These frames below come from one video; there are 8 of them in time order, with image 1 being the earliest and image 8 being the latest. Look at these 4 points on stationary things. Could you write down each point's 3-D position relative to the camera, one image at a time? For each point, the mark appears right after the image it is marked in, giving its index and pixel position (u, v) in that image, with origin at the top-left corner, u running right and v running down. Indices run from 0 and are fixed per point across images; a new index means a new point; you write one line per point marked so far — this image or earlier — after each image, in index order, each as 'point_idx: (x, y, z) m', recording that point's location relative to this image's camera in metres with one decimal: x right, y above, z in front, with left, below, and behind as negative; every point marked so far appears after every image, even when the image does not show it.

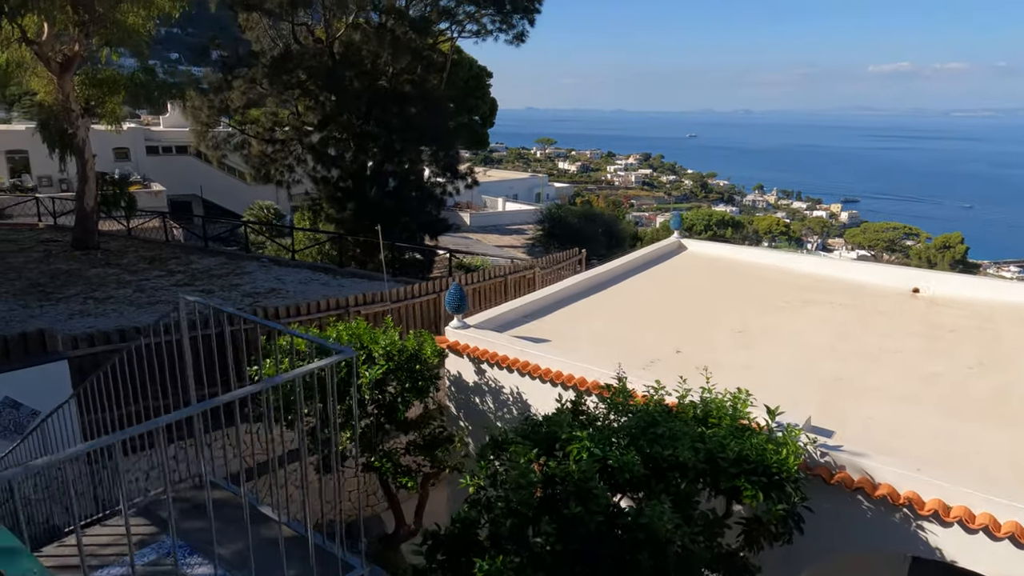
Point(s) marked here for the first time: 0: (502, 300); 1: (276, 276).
0: (-0.1, -0.2, +10.0) m
1: (-5.1, +0.3, +14.3) m
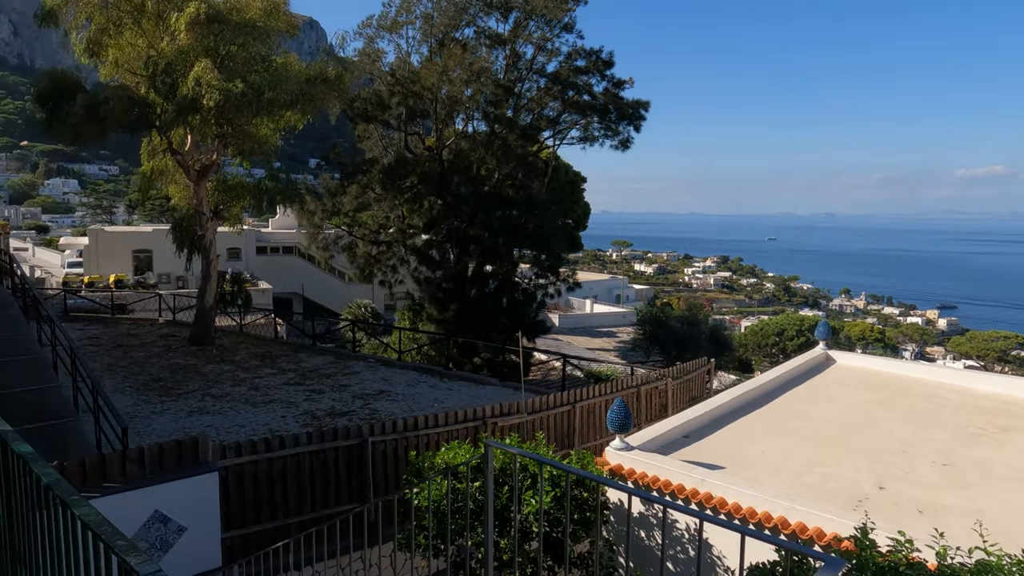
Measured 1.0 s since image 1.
0: (+1.7, -1.7, +9.2) m
1: (-2.7, -1.9, +14.1) m
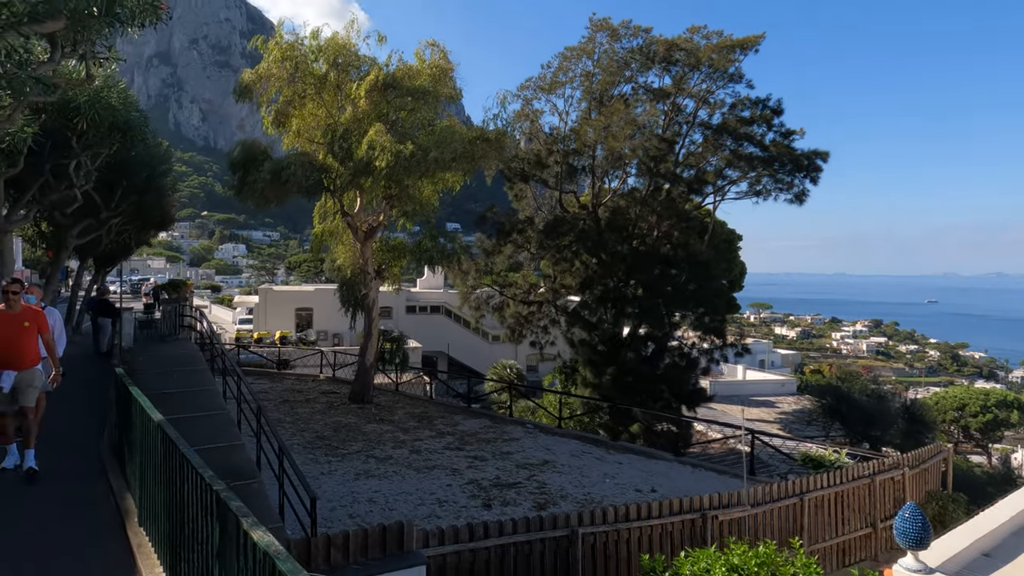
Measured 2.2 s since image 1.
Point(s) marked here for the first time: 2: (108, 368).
0: (+4.1, -2.5, +7.7) m
1: (+0.7, -3.1, +13.3) m
2: (-6.6, -1.3, +10.9) m
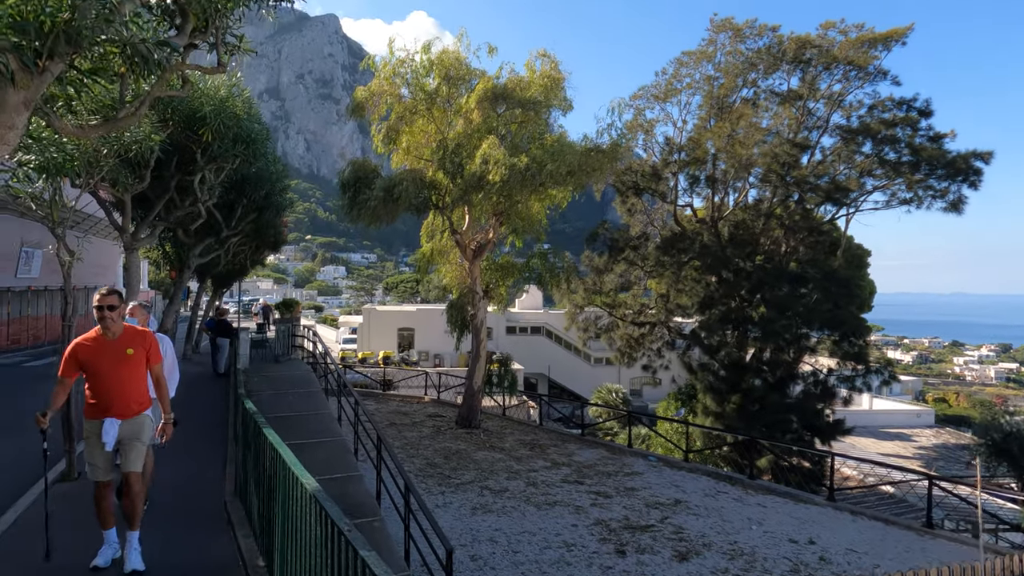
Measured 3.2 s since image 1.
0: (+5.6, -2.7, +6.0) m
1: (+2.9, -3.5, +12.1) m
2: (-4.6, -1.7, +10.7) m
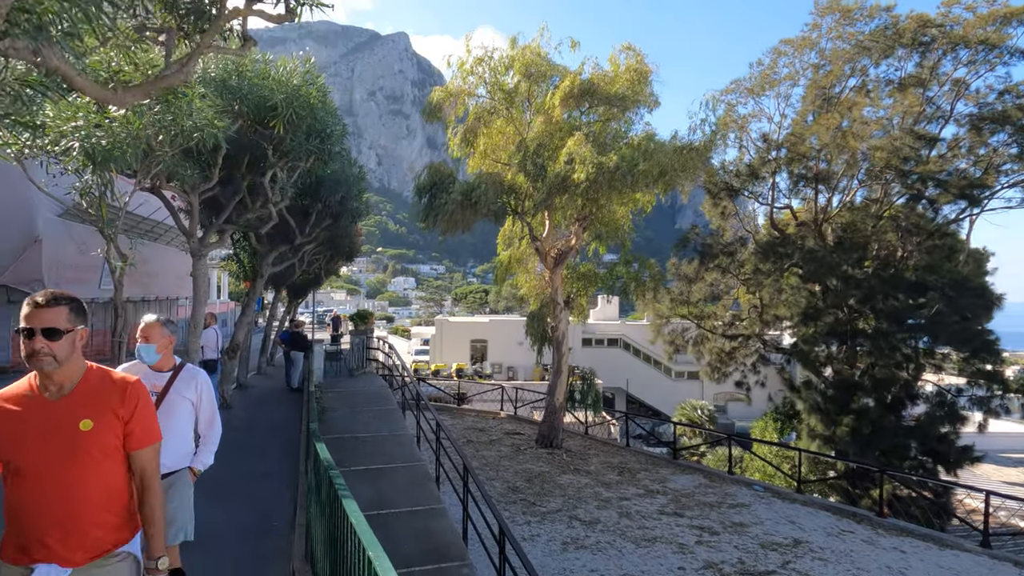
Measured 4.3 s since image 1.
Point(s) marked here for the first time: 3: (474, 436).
0: (+6.4, -2.8, +4.4) m
1: (+4.4, -3.7, +10.6) m
2: (-3.2, -1.8, +10.1) m
3: (-0.9, -3.6, +16.1) m
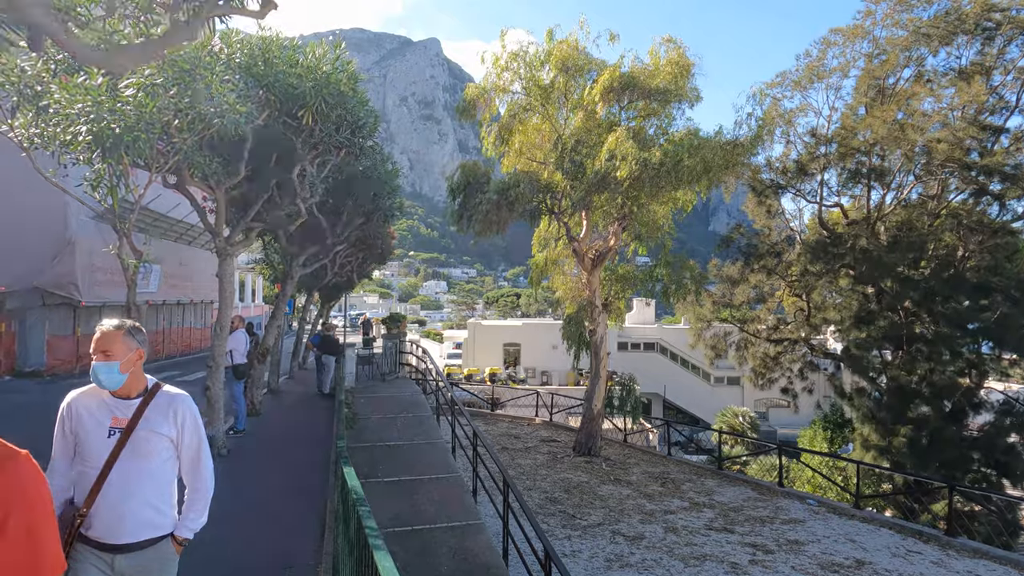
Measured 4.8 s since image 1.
0: (+6.7, -2.8, +3.6) m
1: (+5.0, -3.7, +9.9) m
2: (-2.7, -1.9, +9.8) m
3: (-0.1, -3.6, +15.7) m
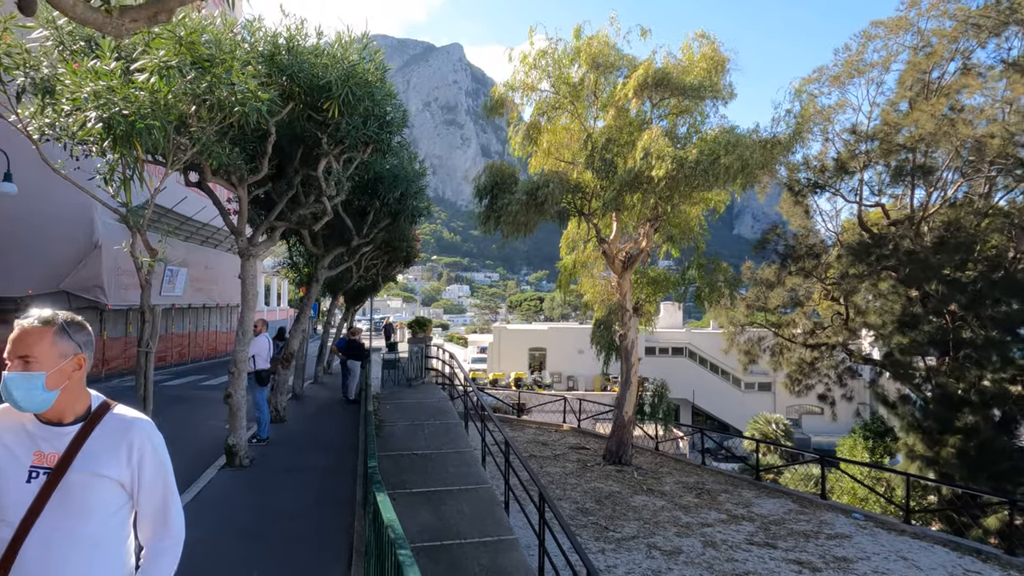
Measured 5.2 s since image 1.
0: (+7.0, -2.8, +3.0) m
1: (+5.4, -3.7, +9.4) m
2: (-2.2, -1.9, +9.5) m
3: (+0.6, -3.7, +15.3) m
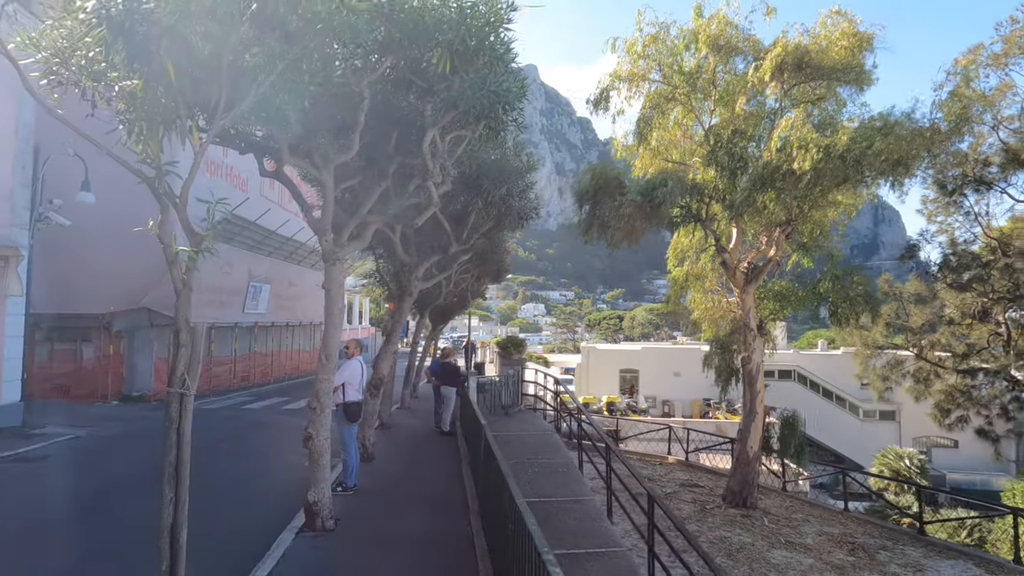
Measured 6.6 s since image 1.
0: (+7.7, -2.7, +0.7) m
1: (+6.9, -3.8, +7.1) m
2: (-0.7, -2.1, +8.2) m
3: (+2.7, -4.0, +13.5) m
